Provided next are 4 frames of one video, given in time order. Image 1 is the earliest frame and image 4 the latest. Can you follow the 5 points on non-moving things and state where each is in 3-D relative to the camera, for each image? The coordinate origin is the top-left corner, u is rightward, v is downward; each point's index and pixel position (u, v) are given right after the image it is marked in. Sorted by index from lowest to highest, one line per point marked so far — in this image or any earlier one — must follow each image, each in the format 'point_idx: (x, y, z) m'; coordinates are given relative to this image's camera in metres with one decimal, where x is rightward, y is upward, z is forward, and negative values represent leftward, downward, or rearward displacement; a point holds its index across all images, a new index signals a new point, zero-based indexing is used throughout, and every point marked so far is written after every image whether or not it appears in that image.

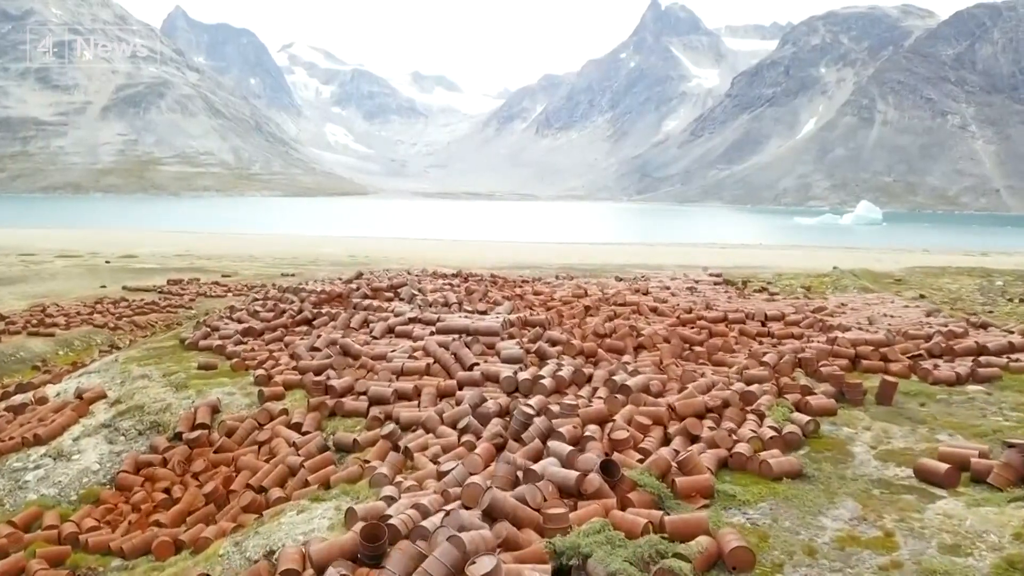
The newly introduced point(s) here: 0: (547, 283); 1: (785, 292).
0: (+0.7, +0.1, +15.3) m
1: (+4.9, -0.1, +14.6) m
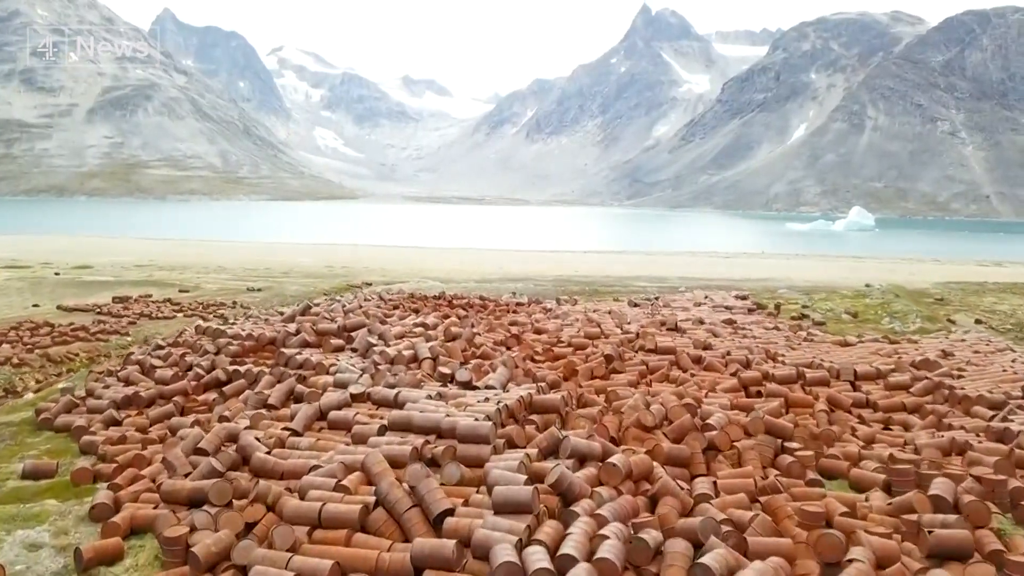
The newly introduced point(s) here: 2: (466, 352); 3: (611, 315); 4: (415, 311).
0: (+0.6, -0.4, +12.6) m
1: (+4.8, -0.6, +12.0) m
2: (-0.4, -0.6, +7.1) m
3: (+1.4, -0.4, +11.6) m
4: (-1.3, -0.3, +10.8) m
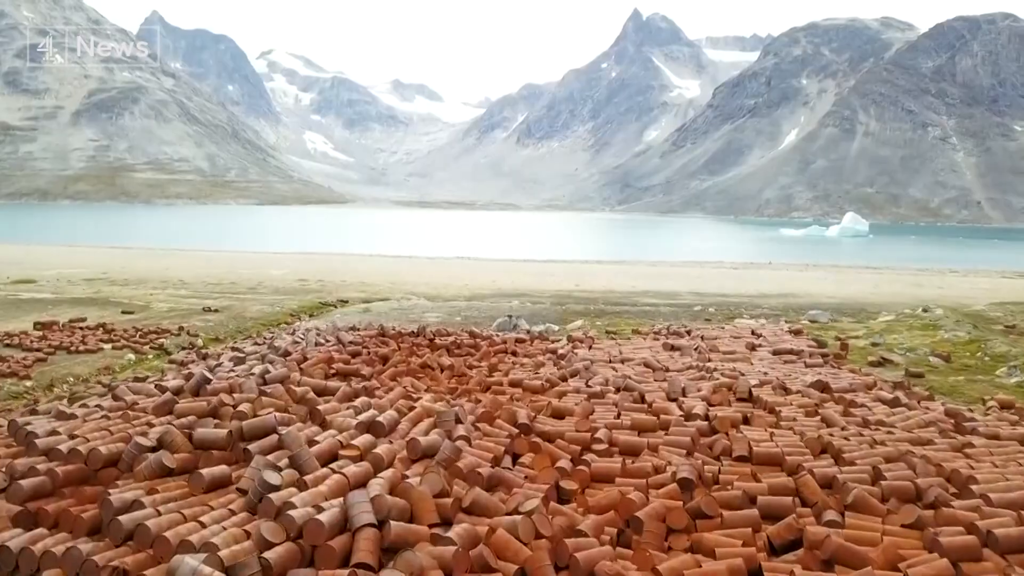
0: (+0.6, -0.8, +9.5) m
1: (+4.8, -1.1, +8.9) m
2: (-0.3, -1.0, +3.9) m
3: (+1.4, -0.9, +8.5) m
4: (-1.3, -0.8, +7.6) m
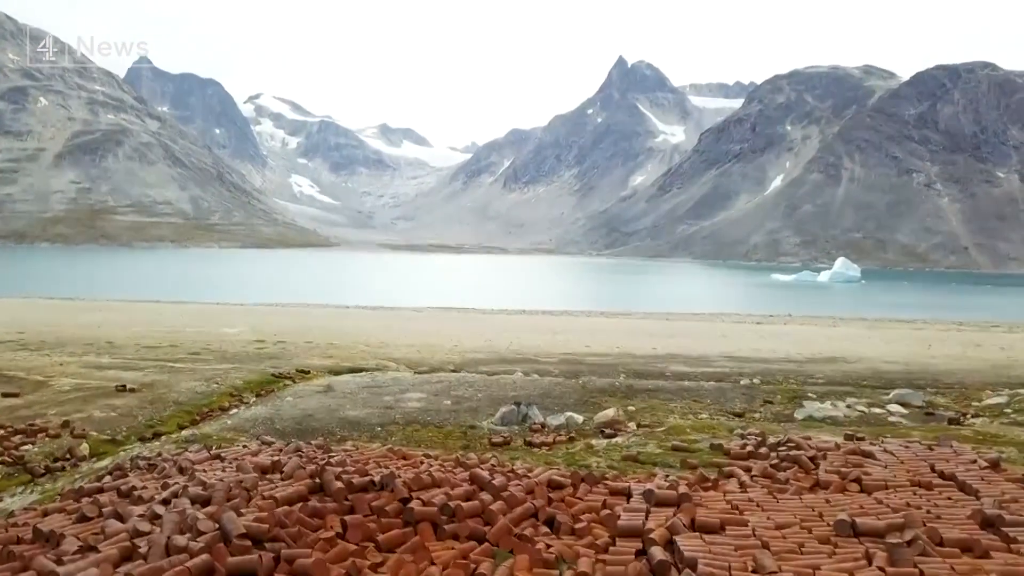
0: (+0.9, -1.7, +4.7) m
1: (+5.1, -1.9, +4.1) m
2: (+0.1, -1.6, -0.9) m
3: (+1.8, -1.7, +3.6) m
4: (-0.9, -1.6, +2.8) m
